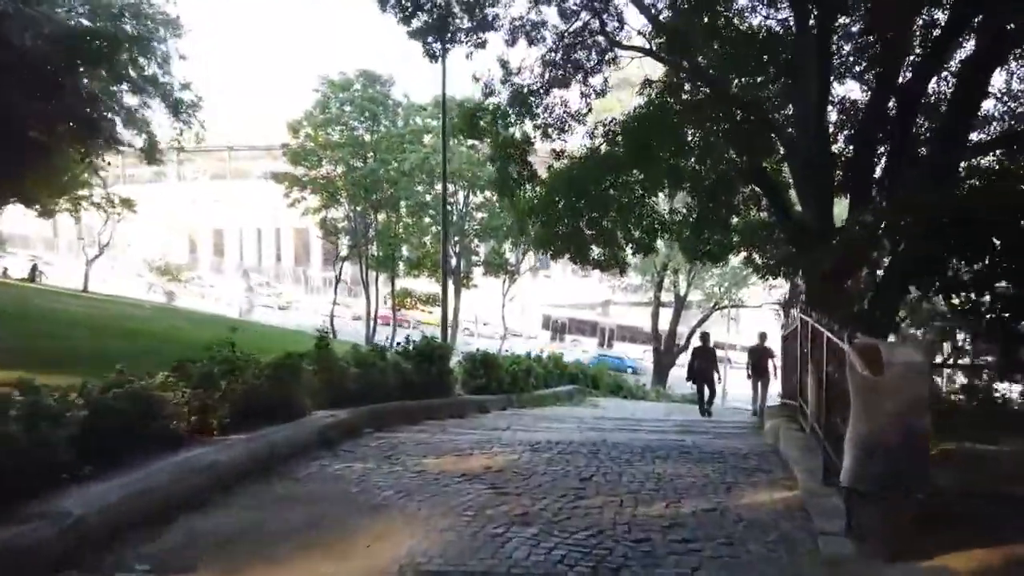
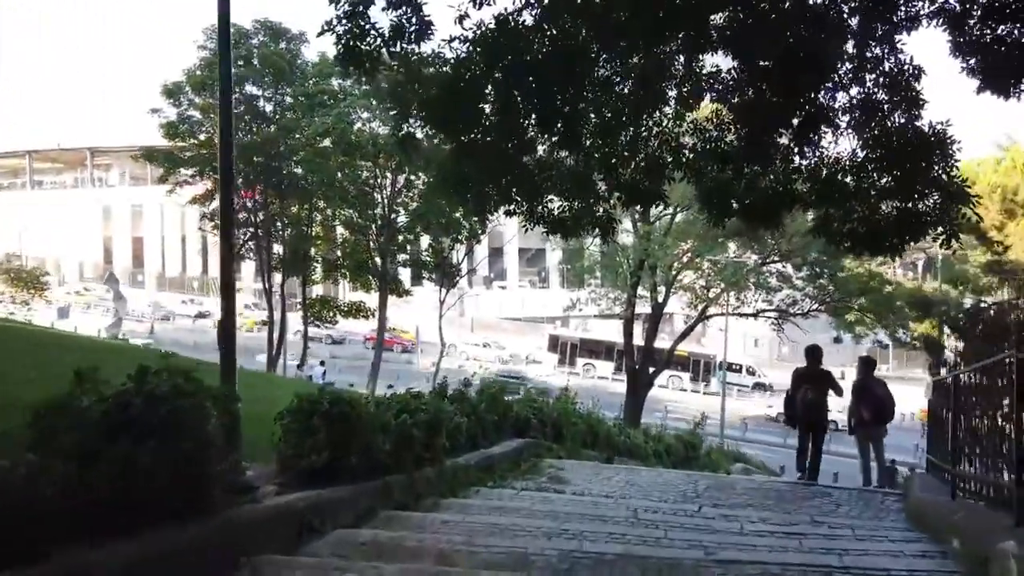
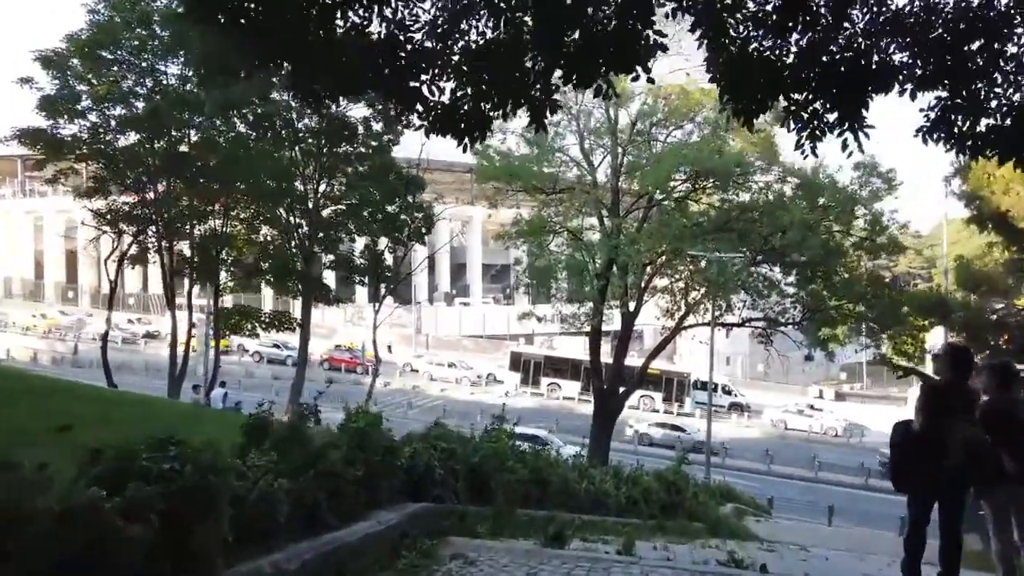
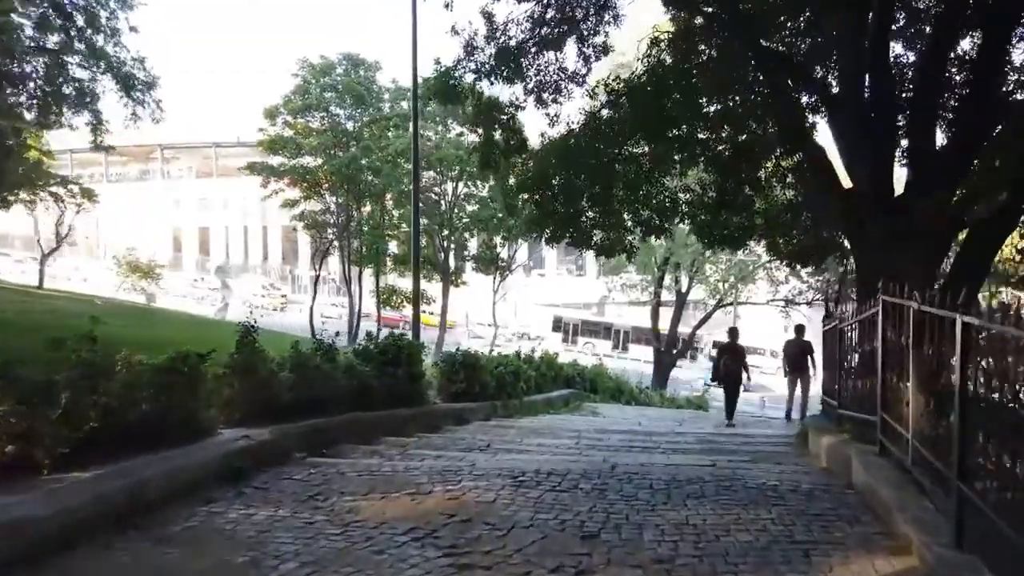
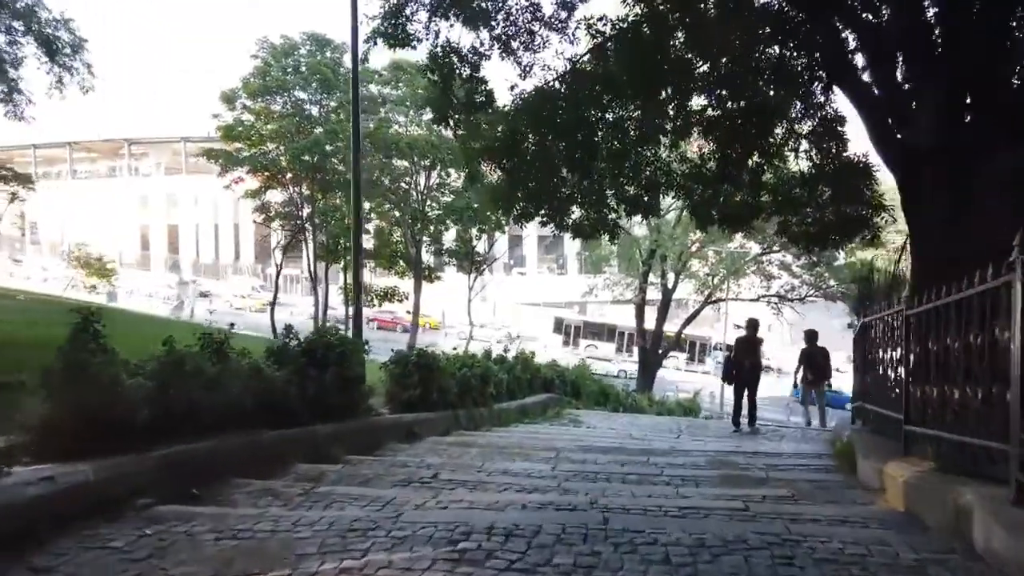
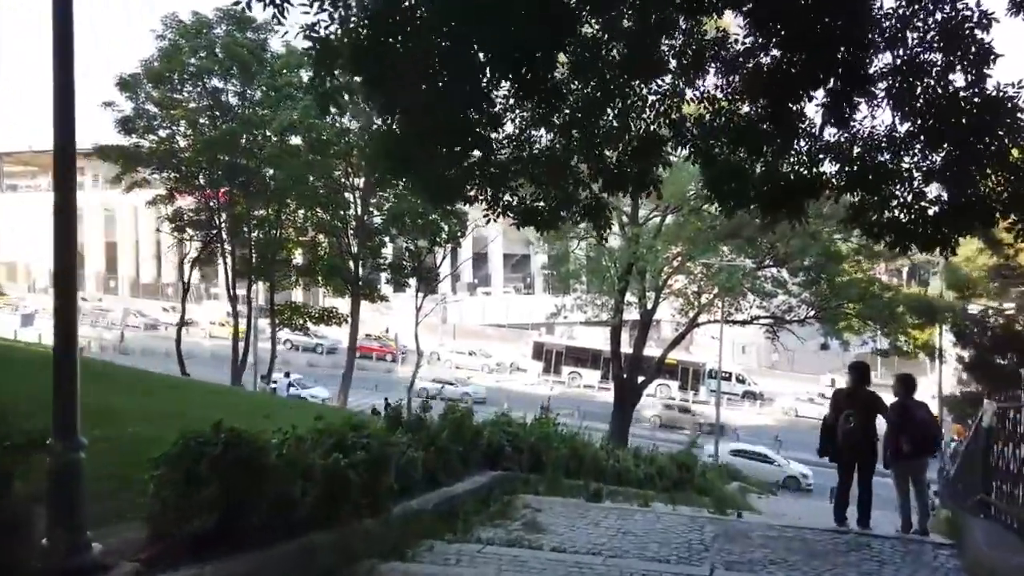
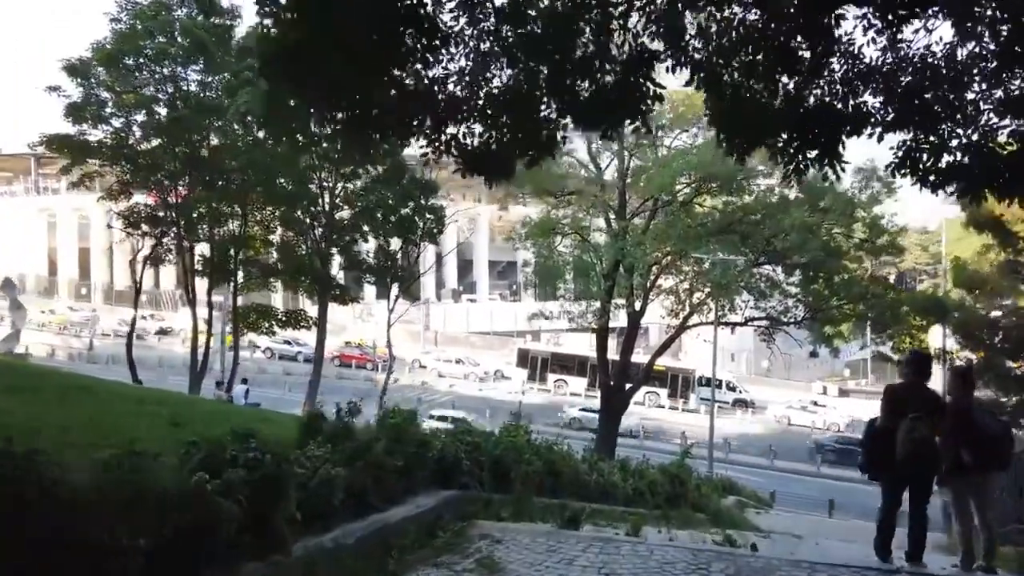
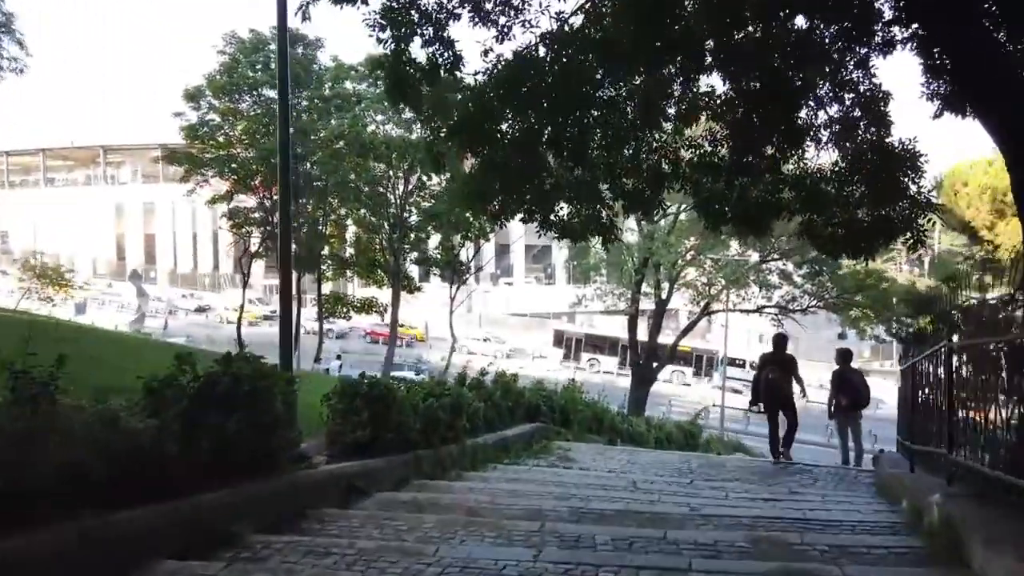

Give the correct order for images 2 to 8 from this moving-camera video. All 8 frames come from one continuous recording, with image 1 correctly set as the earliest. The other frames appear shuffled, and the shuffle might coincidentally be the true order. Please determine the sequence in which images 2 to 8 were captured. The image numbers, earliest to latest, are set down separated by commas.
4, 5, 8, 2, 6, 7, 3
